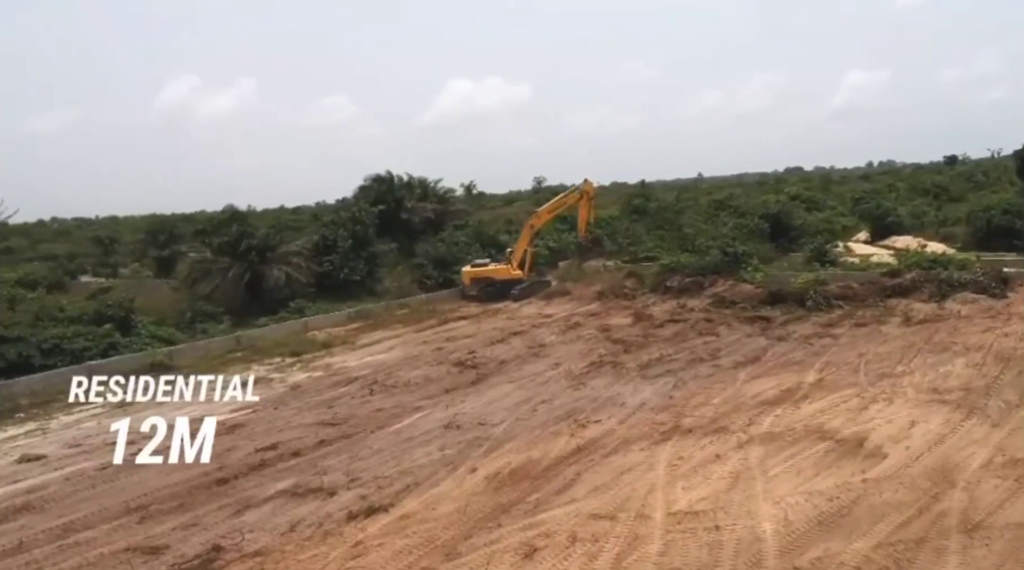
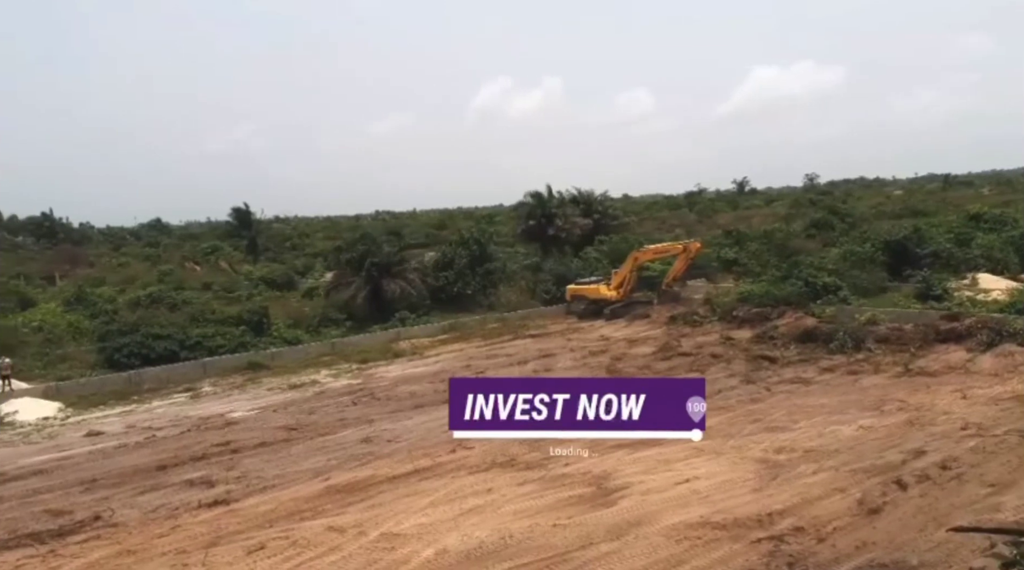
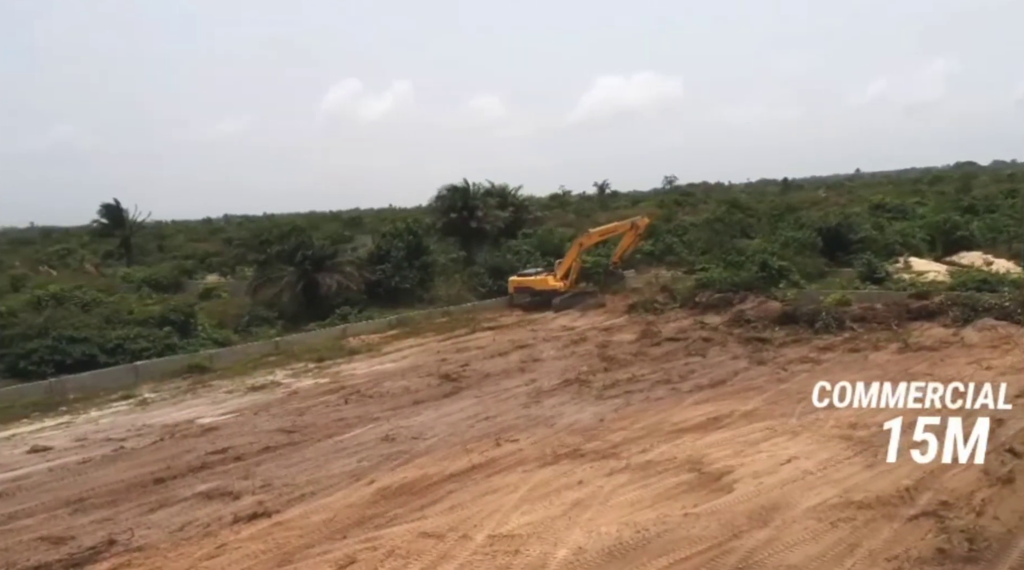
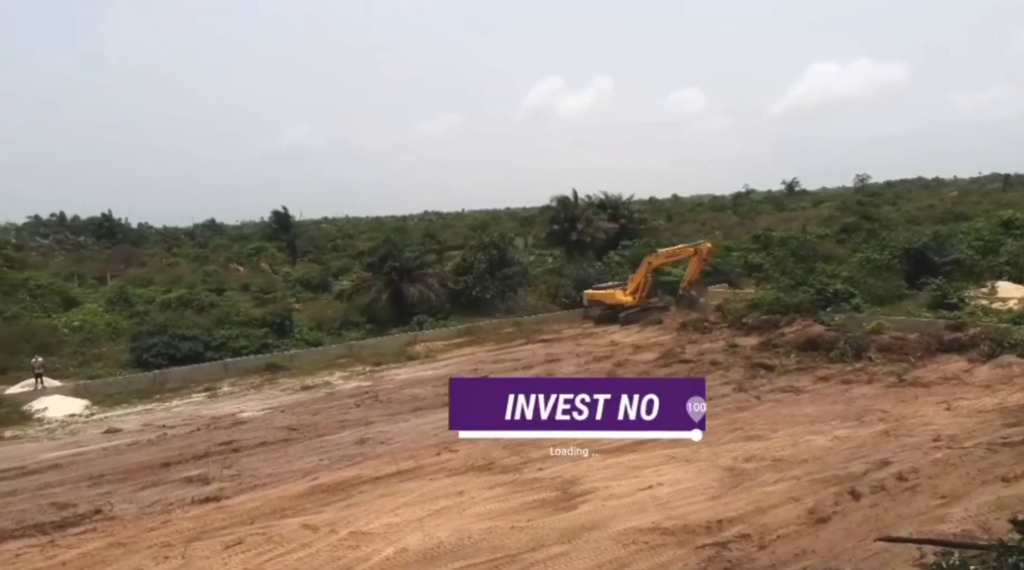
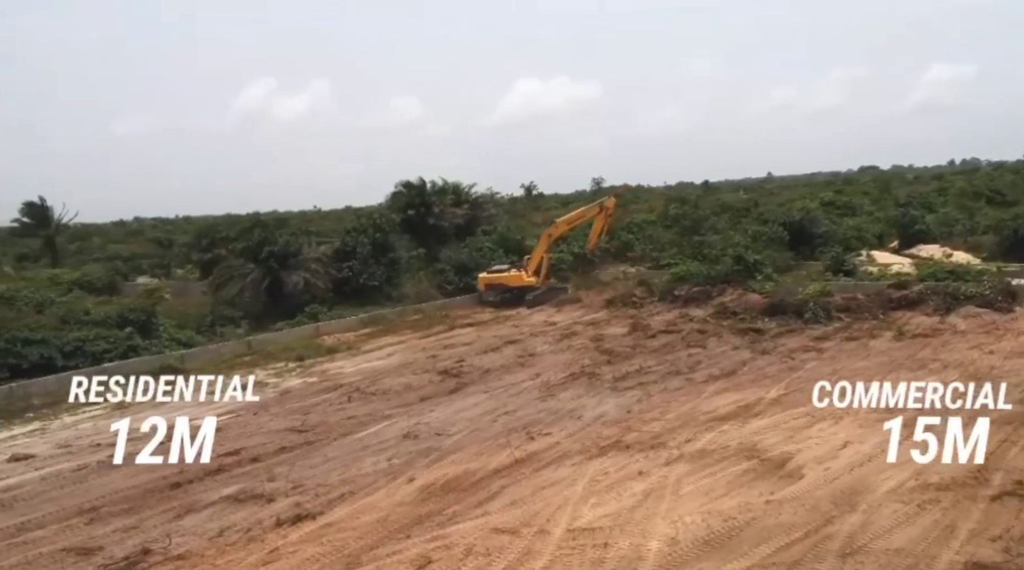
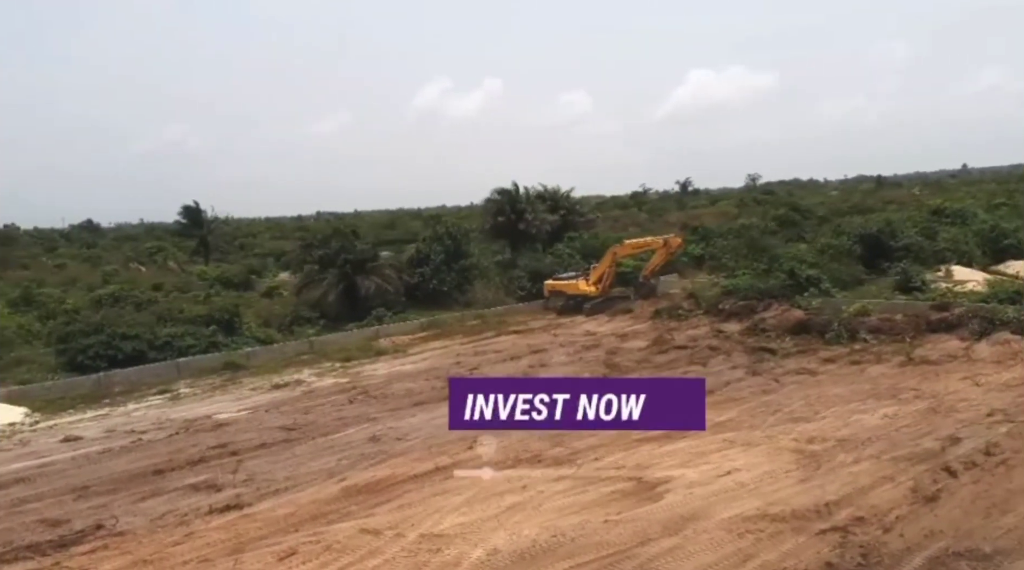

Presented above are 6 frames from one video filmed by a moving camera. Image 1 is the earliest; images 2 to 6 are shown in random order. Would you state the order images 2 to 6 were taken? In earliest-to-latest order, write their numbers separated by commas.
5, 3, 6, 2, 4
